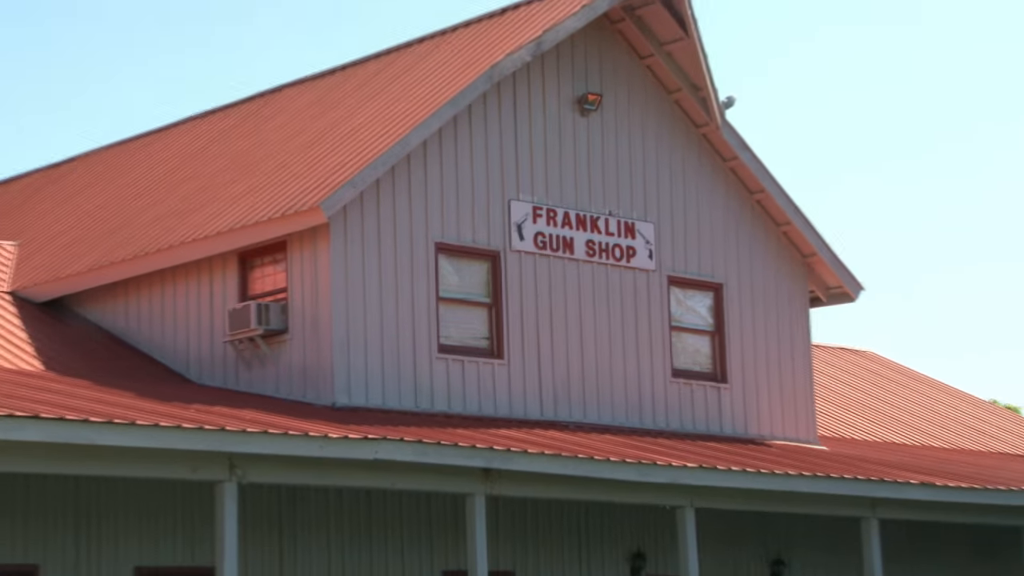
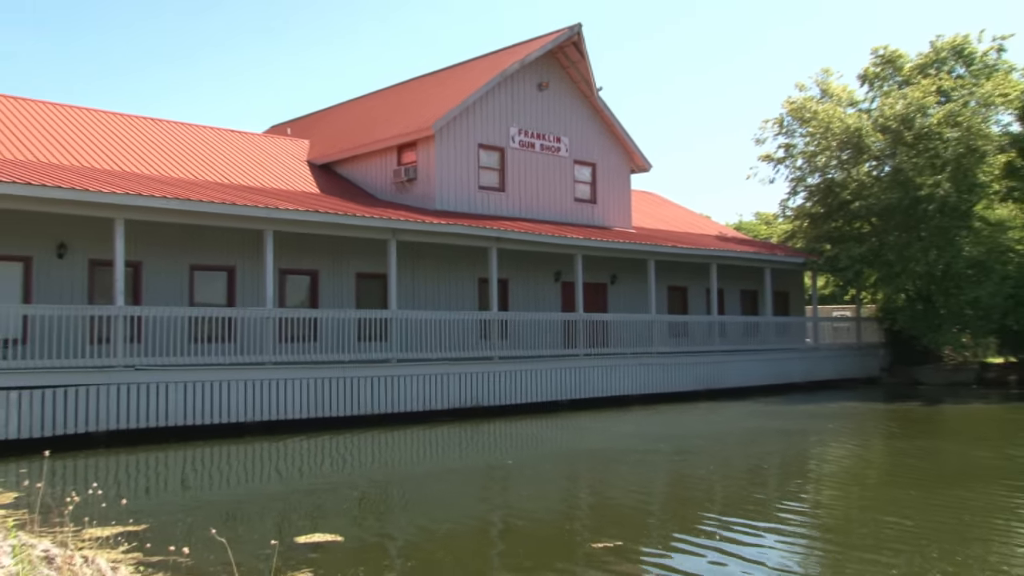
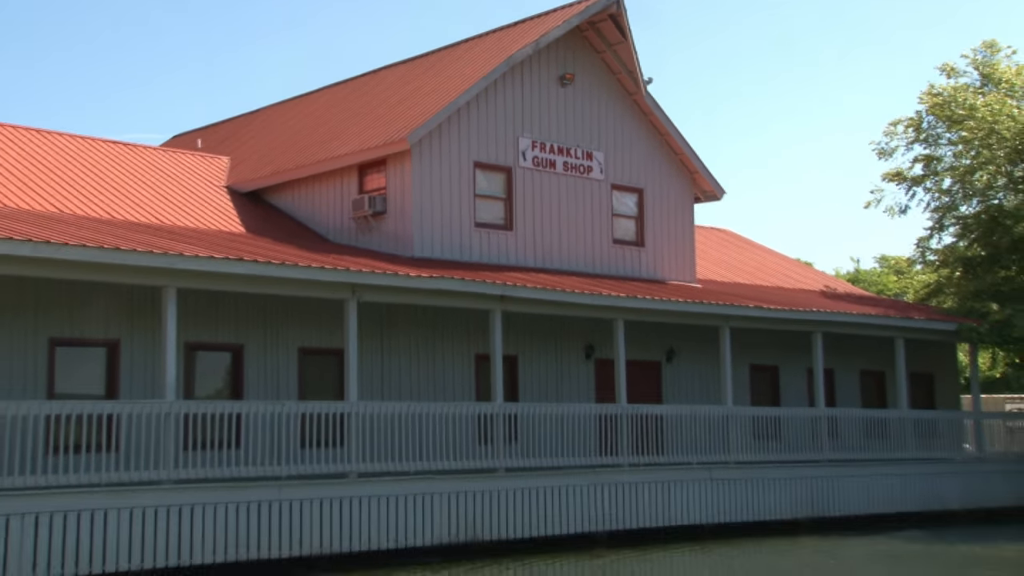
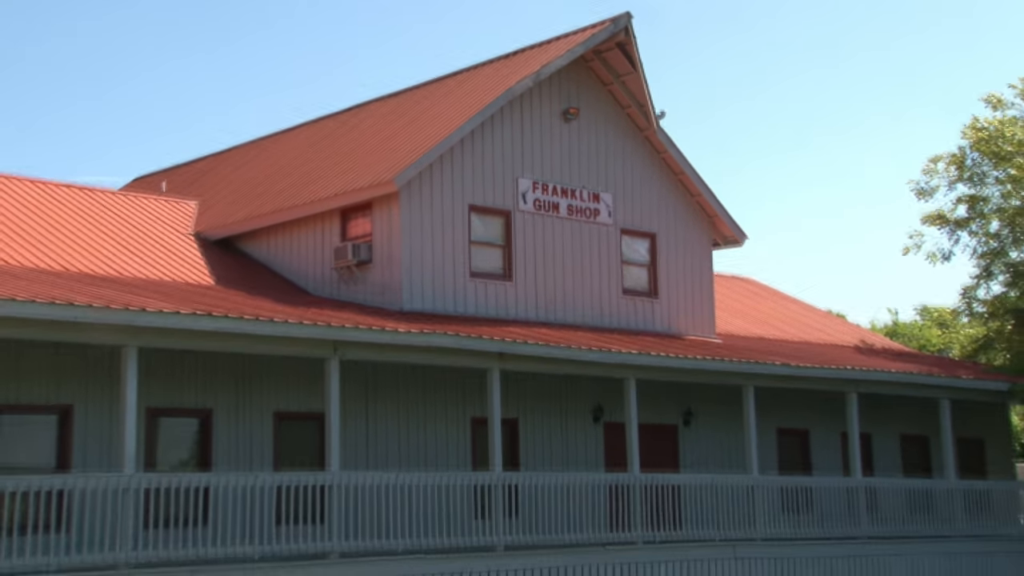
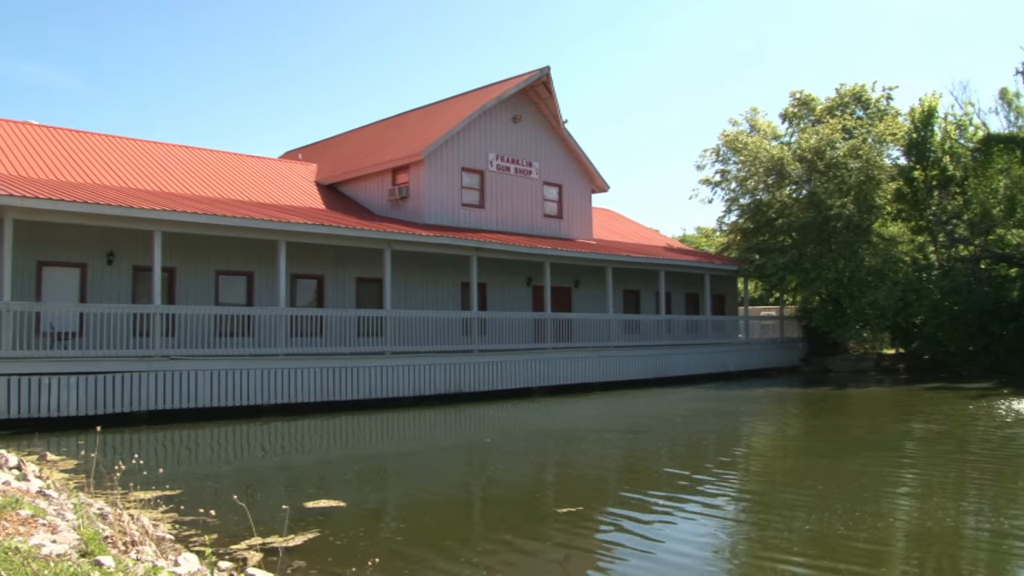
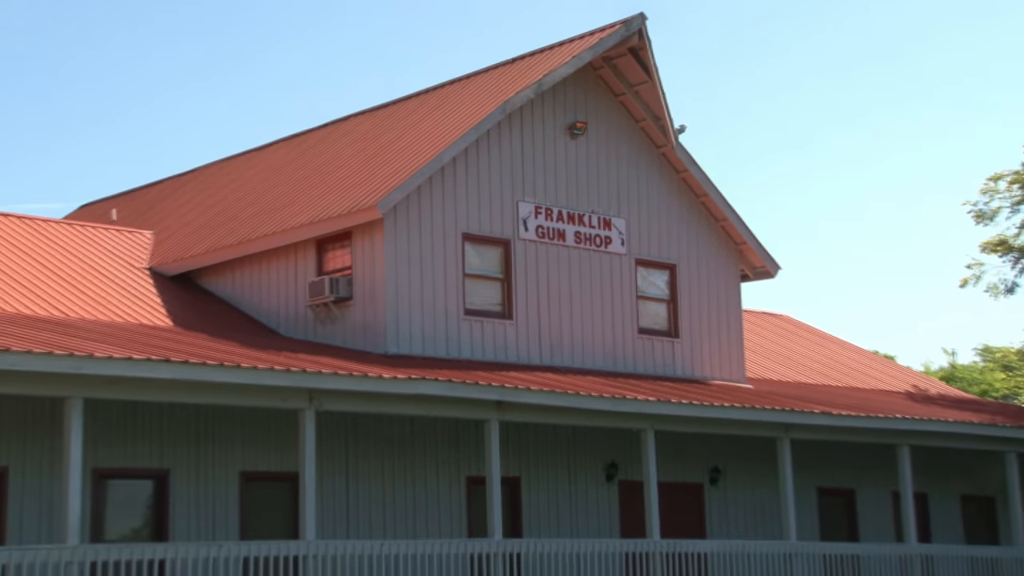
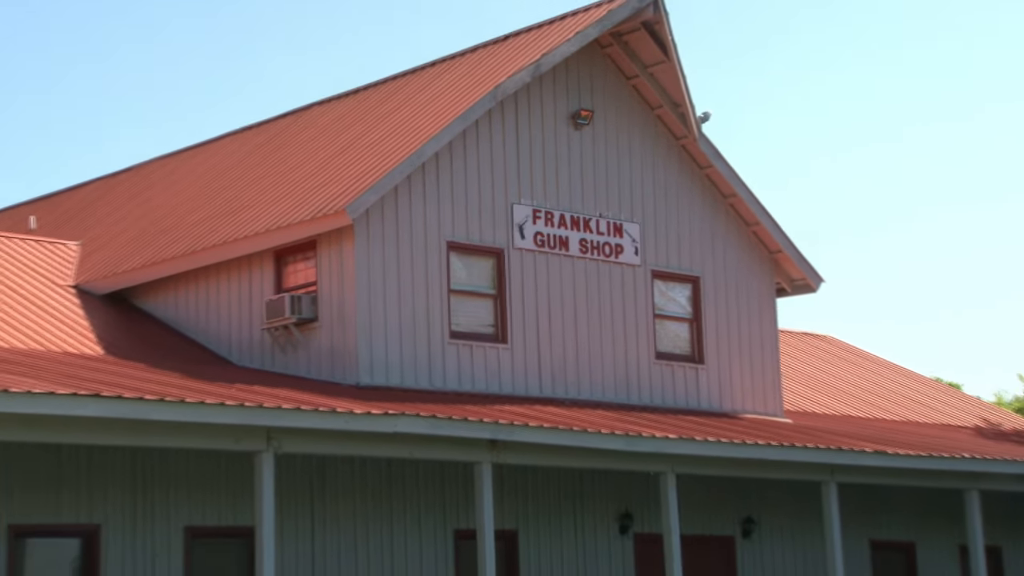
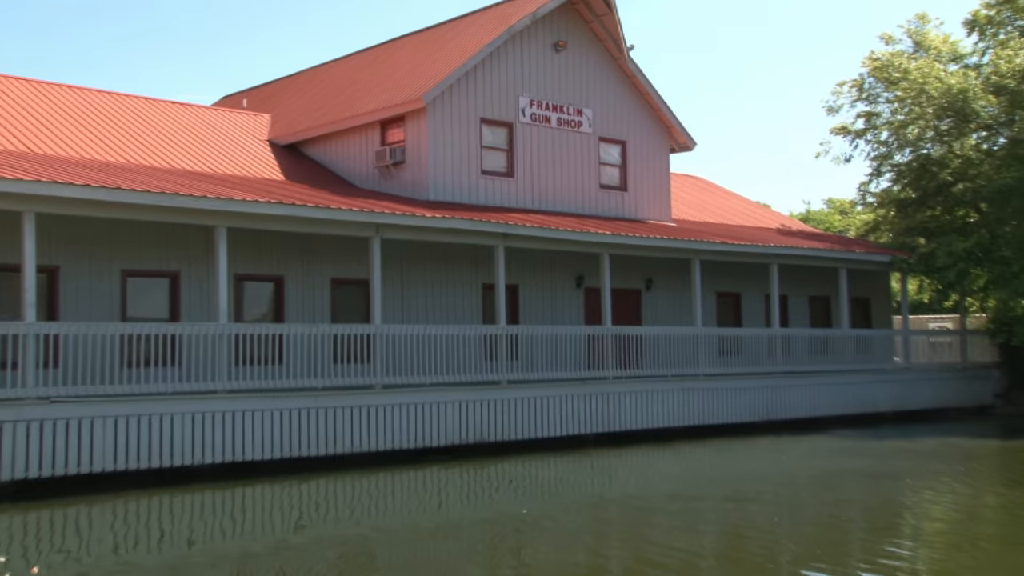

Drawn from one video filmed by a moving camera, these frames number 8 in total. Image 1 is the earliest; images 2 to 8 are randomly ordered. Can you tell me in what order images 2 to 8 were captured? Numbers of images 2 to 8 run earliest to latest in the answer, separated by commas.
7, 6, 4, 3, 8, 2, 5
